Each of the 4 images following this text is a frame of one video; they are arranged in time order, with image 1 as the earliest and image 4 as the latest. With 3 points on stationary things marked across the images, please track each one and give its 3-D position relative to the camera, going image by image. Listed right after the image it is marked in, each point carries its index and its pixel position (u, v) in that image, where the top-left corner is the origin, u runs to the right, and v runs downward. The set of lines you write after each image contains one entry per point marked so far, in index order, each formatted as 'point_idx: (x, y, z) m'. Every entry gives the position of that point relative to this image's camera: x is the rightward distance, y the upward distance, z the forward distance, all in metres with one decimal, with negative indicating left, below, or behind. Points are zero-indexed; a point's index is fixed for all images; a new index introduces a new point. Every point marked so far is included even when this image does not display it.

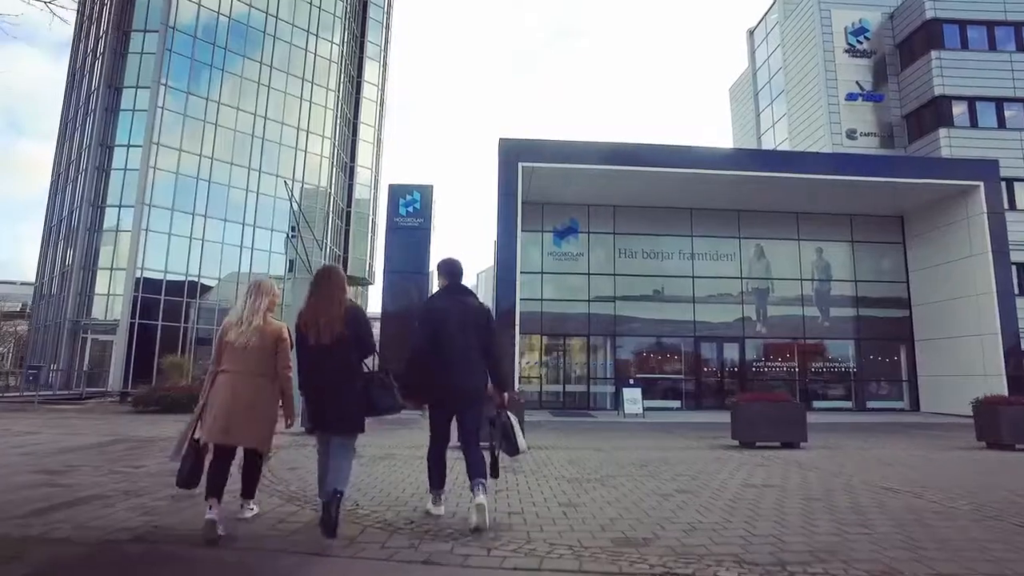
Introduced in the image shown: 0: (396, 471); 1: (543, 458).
0: (-1.4, -2.1, +7.7) m
1: (+0.4, -2.2, +8.7) m
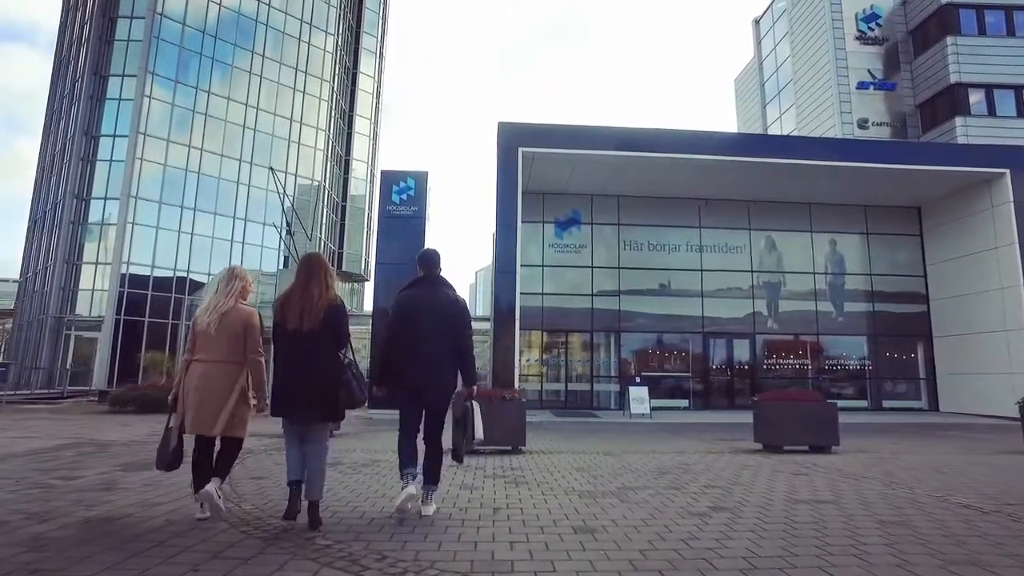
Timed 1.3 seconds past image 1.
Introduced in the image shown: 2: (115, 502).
0: (-1.4, -1.9, +6.7) m
1: (+0.4, -2.1, +7.7) m
2: (-2.8, -1.5, +4.6) m
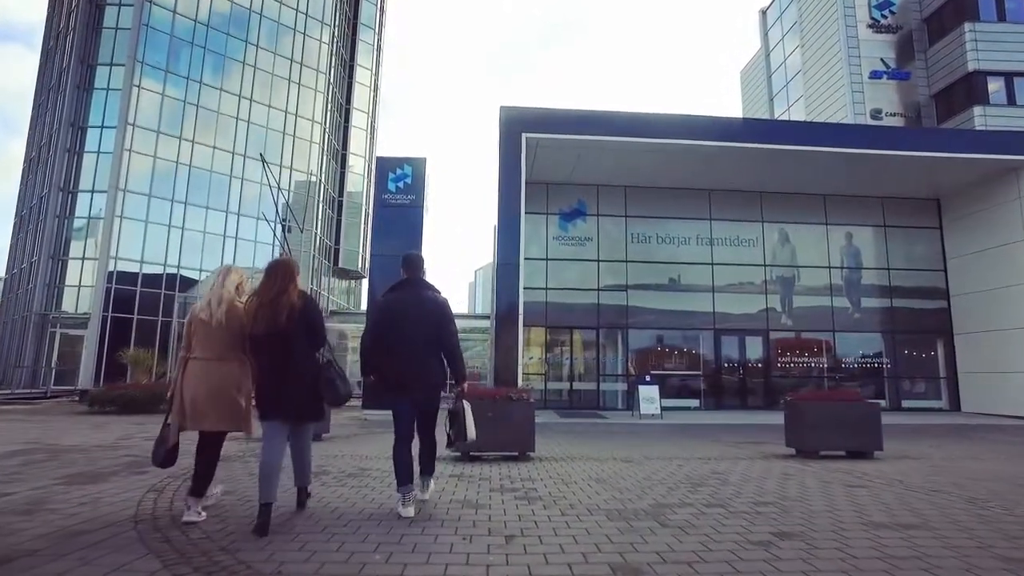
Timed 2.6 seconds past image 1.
0: (-1.3, -1.8, +5.8) m
1: (+0.5, -1.9, +6.7) m
2: (-2.7, -1.4, +3.7) m
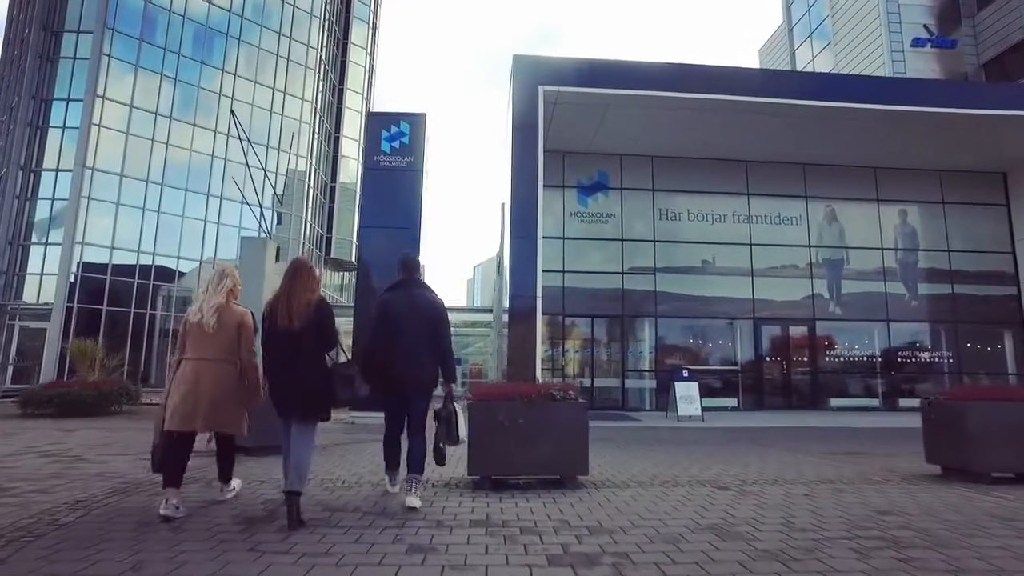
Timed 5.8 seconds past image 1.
0: (-0.9, -1.4, +3.3) m
1: (+0.8, -1.5, +4.3) m
2: (-2.3, -0.9, +1.2) m
